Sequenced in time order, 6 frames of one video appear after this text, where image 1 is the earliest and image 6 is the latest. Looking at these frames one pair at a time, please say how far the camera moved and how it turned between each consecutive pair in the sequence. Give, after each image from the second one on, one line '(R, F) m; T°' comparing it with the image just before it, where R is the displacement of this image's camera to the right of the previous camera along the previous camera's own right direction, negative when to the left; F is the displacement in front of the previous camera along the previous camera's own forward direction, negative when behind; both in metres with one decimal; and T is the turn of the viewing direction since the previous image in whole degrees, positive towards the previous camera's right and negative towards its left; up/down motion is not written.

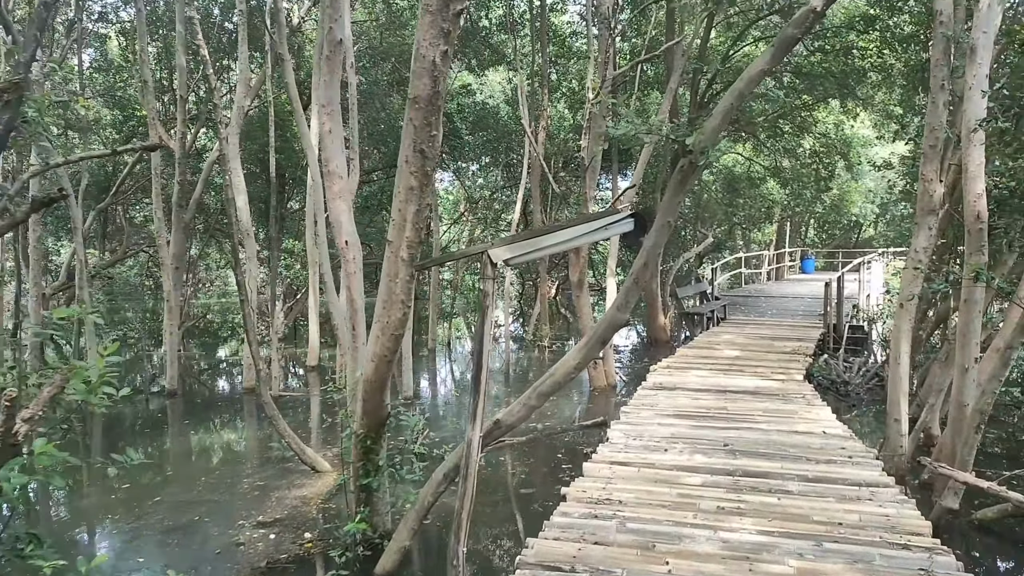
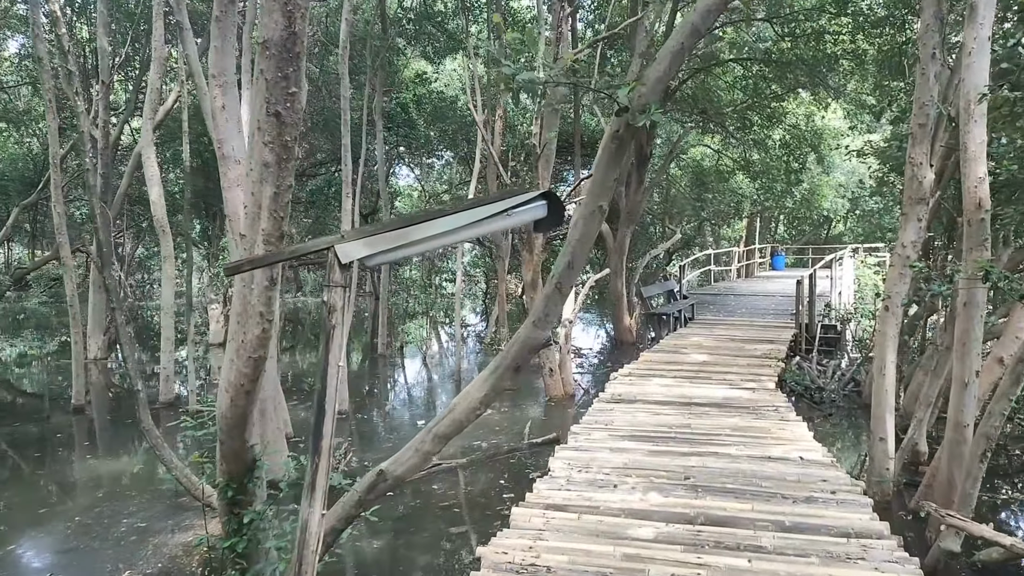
(+0.3, +0.9) m; +2°
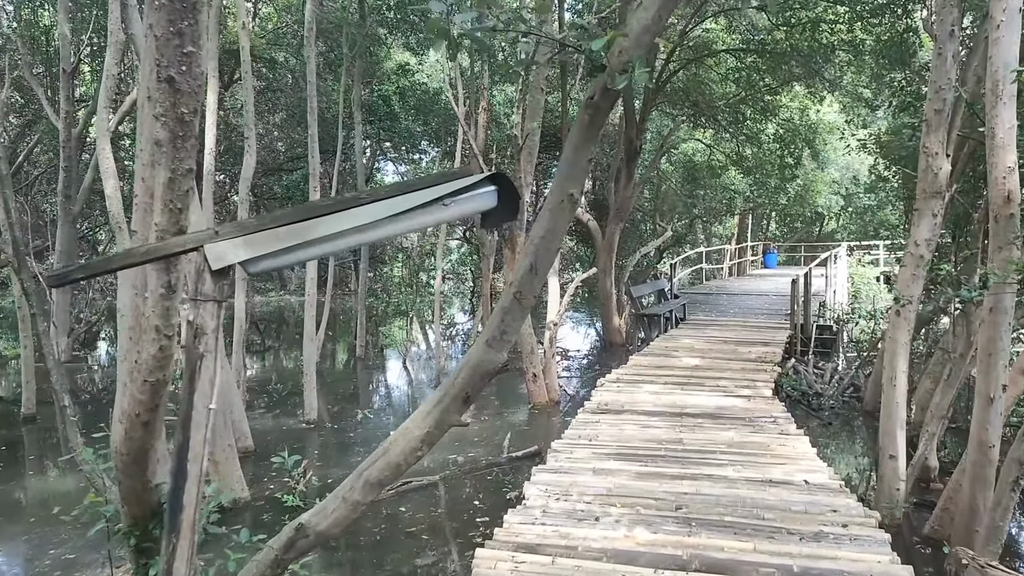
(+0.1, +0.5) m; +1°
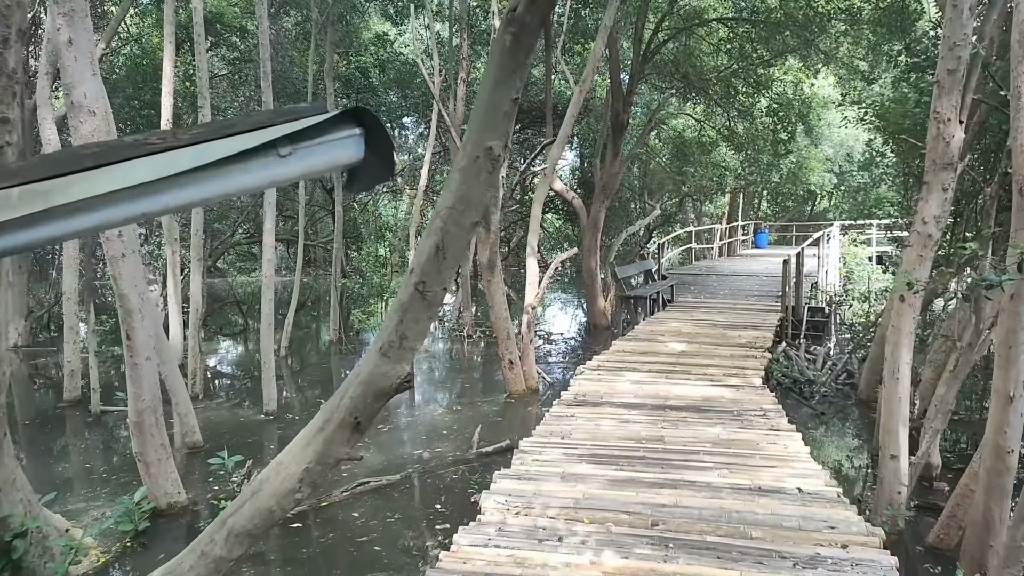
(+0.2, +0.5) m; +1°
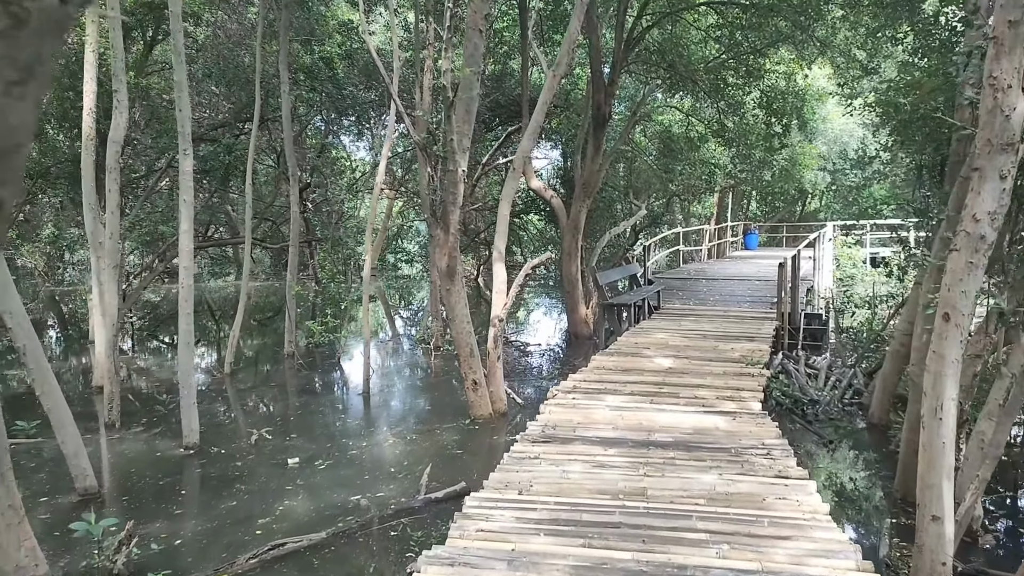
(+0.3, +1.0) m; +1°
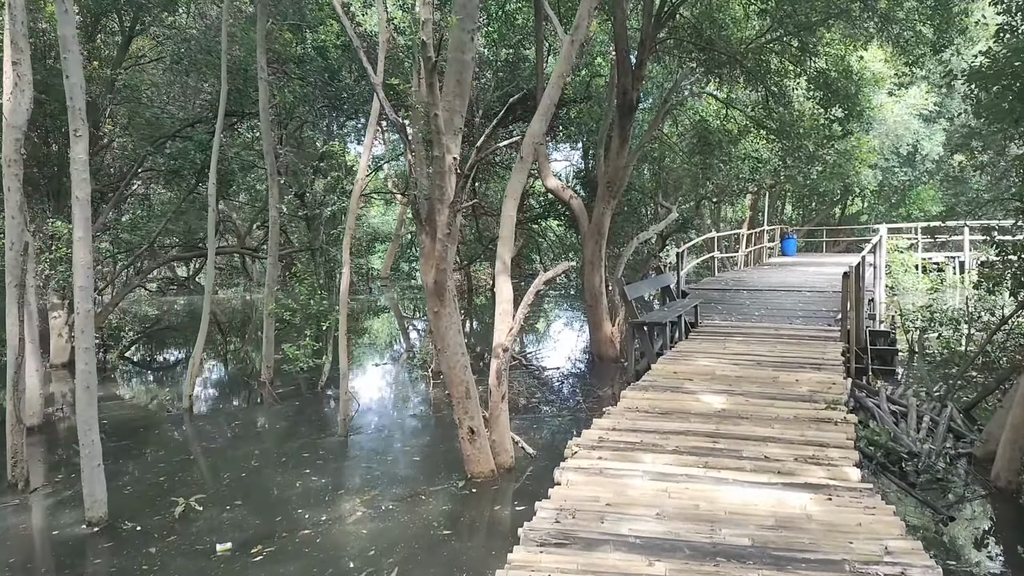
(+0.1, +1.6) m; -2°
